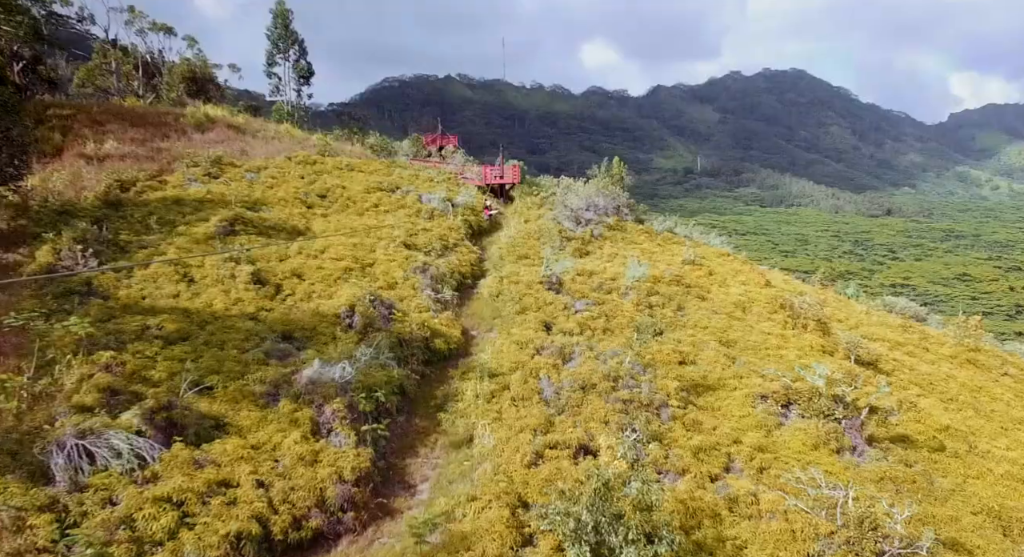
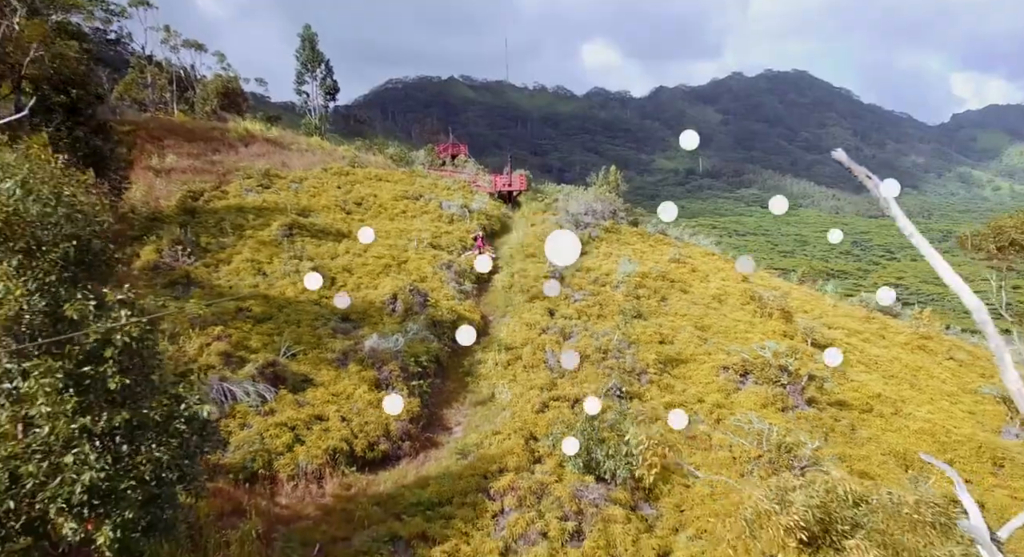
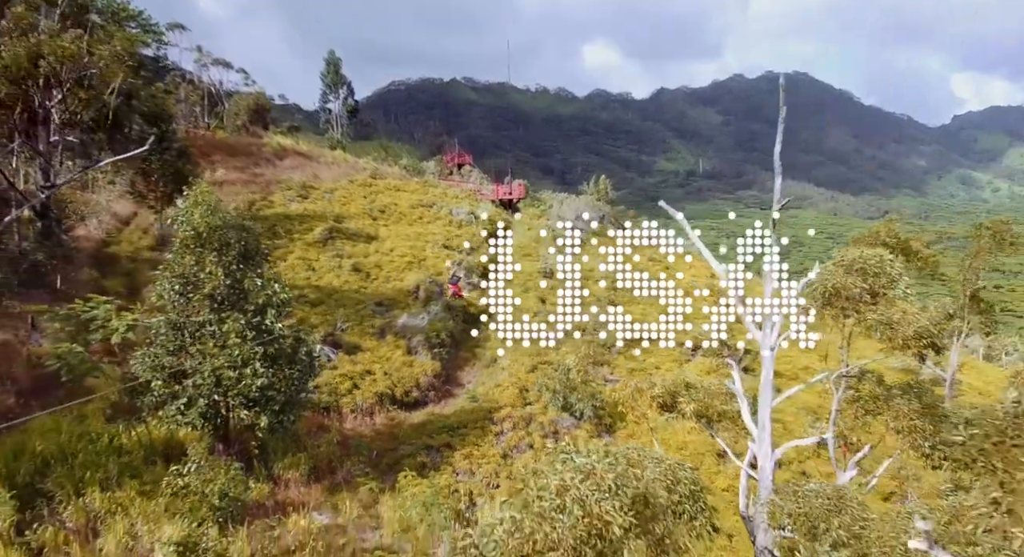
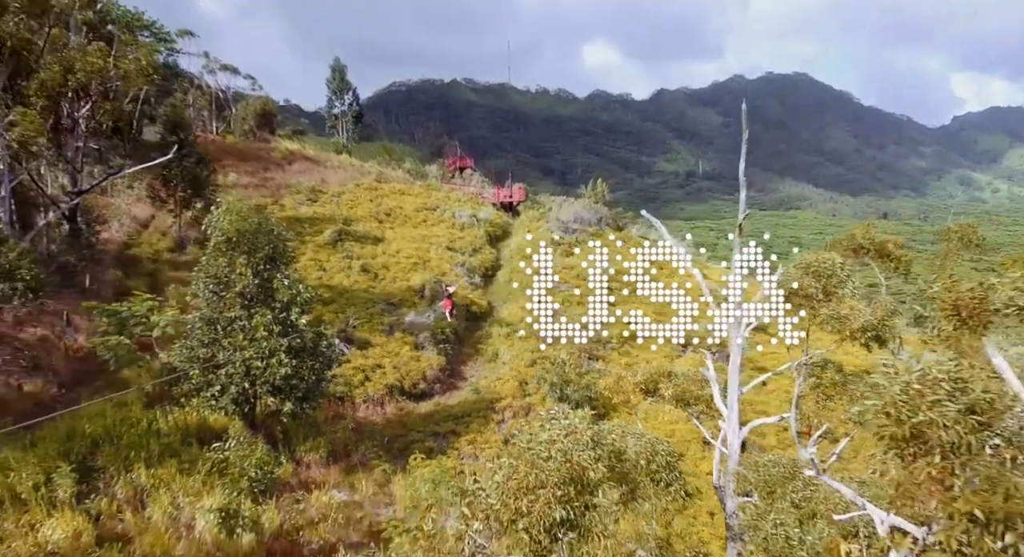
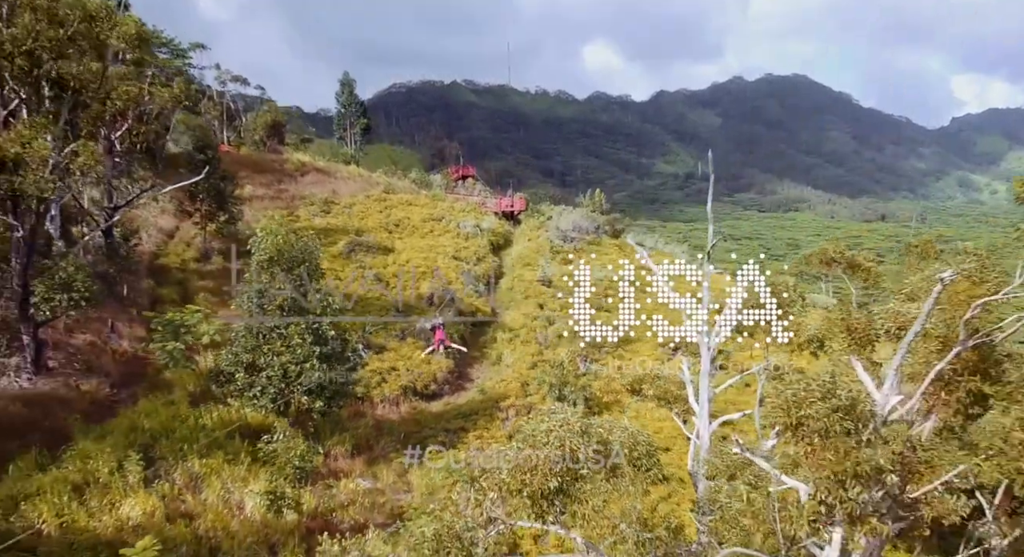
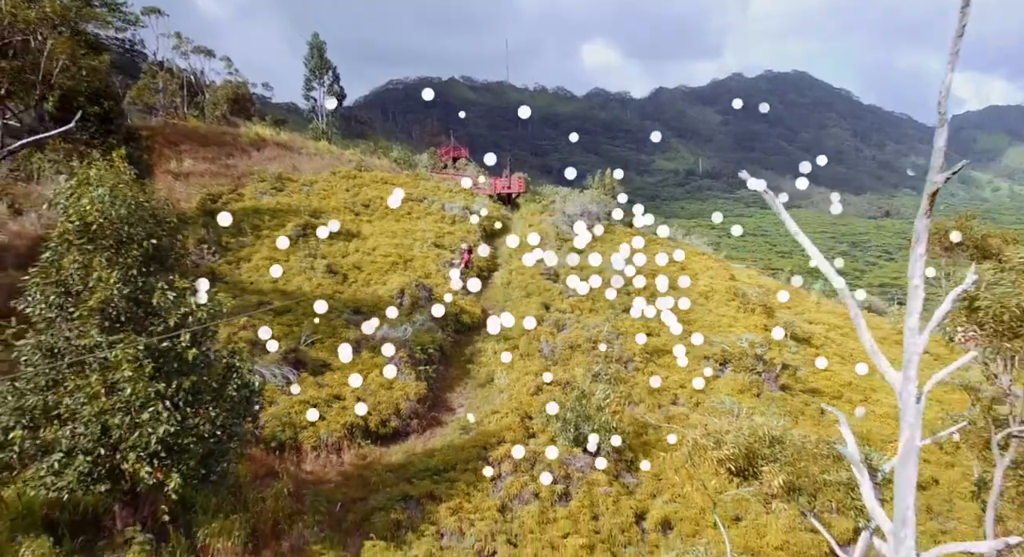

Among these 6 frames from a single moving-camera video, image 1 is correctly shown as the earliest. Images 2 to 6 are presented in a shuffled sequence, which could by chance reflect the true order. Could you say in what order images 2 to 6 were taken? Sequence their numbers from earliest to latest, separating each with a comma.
2, 6, 3, 4, 5
